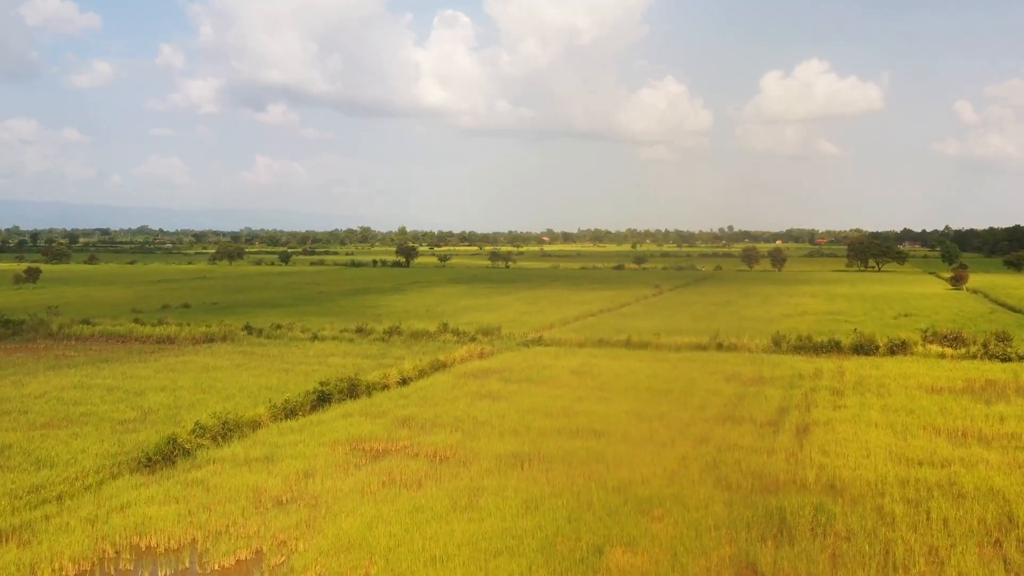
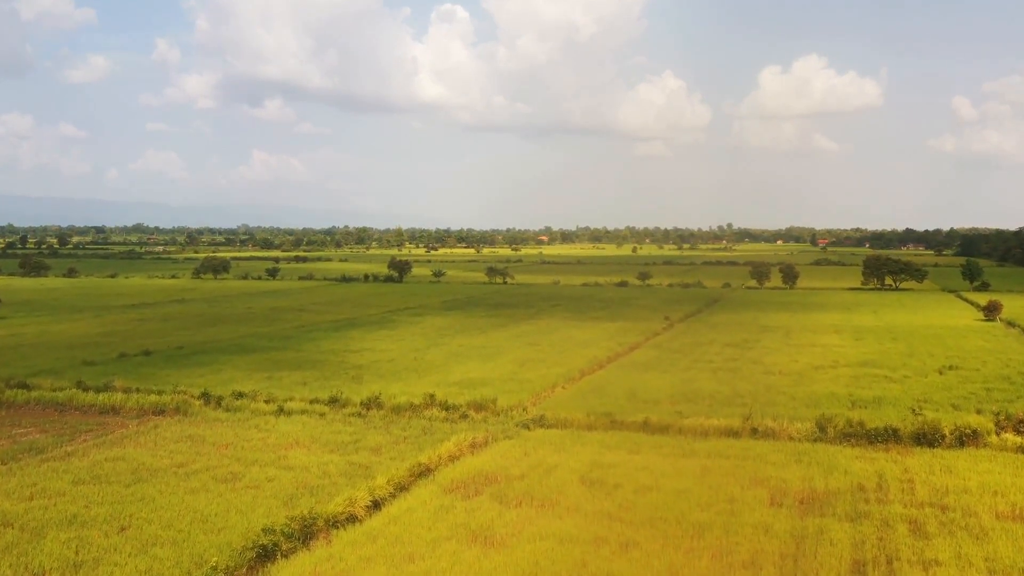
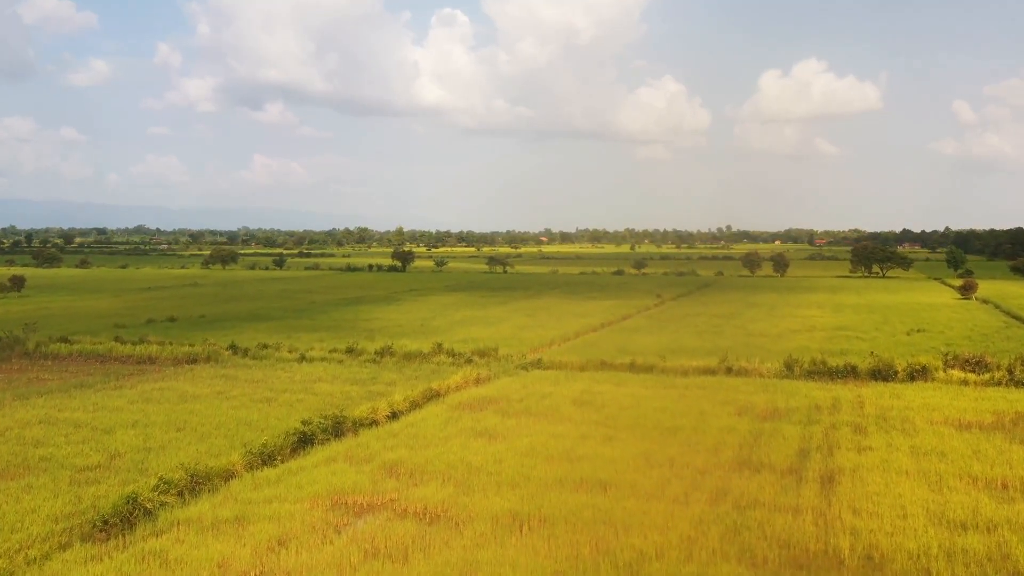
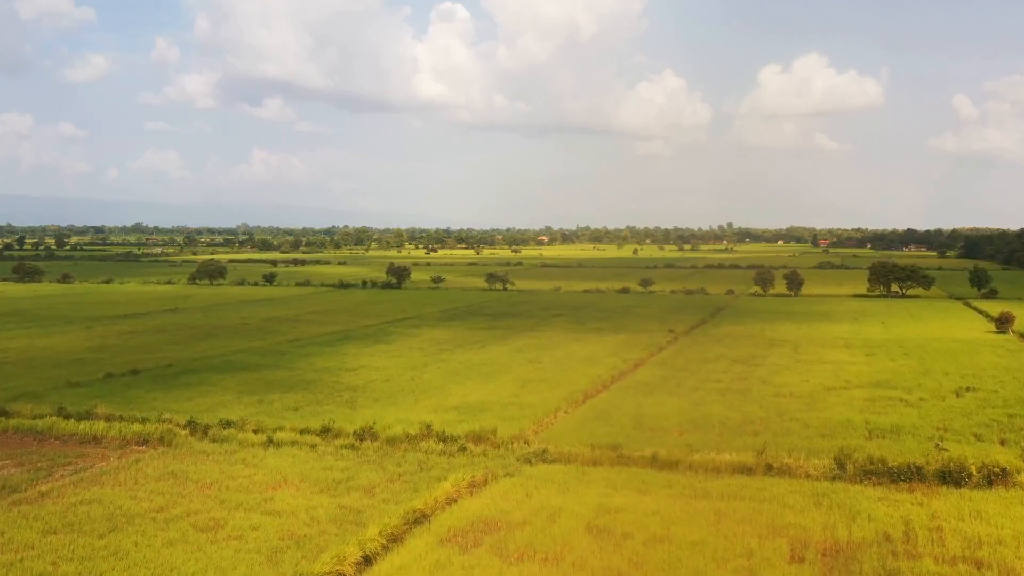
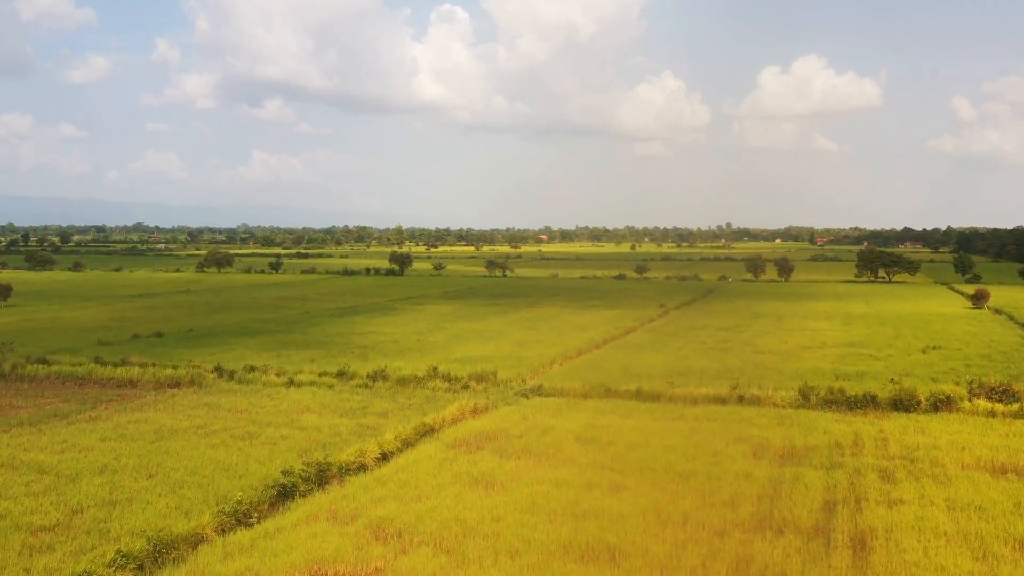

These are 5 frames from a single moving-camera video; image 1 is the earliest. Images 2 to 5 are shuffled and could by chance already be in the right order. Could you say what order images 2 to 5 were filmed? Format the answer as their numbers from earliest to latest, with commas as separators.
3, 5, 2, 4
